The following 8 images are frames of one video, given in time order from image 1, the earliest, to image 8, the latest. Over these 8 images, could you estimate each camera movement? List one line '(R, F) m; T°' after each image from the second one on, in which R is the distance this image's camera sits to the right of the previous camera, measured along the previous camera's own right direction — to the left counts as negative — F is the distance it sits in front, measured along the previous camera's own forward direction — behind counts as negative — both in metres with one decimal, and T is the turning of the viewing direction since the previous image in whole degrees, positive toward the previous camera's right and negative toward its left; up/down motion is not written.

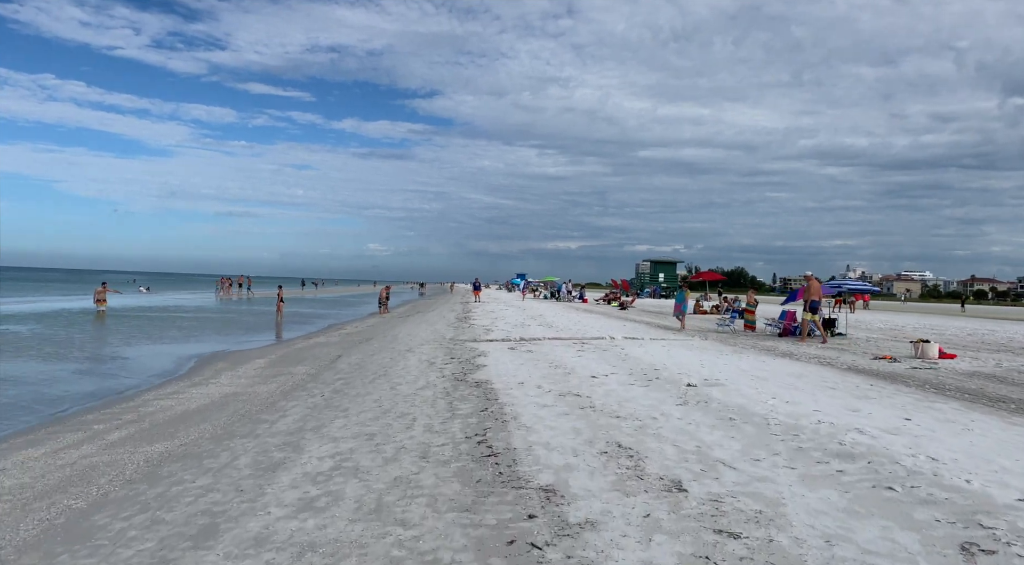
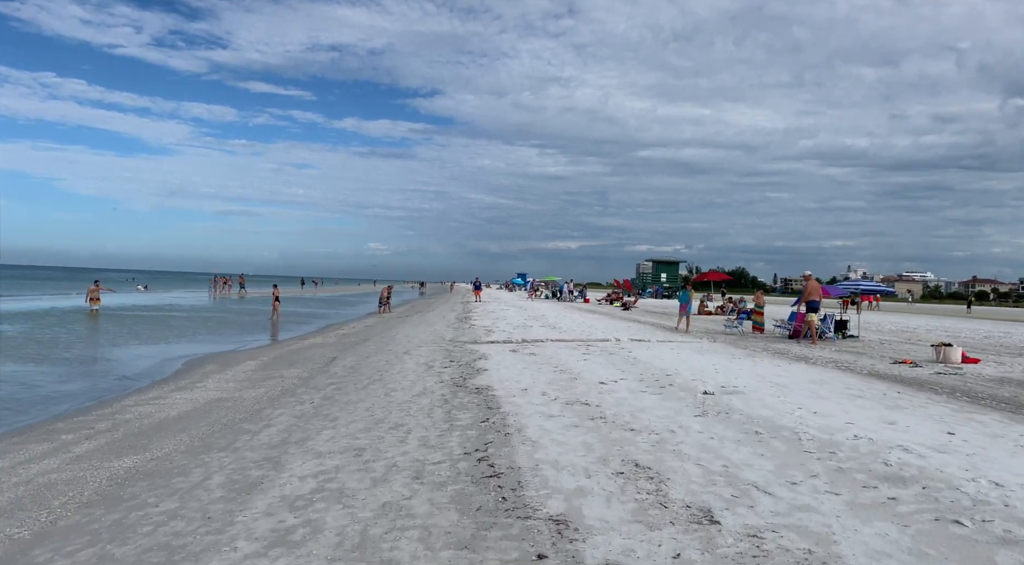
(0.0, +0.6) m; 0°
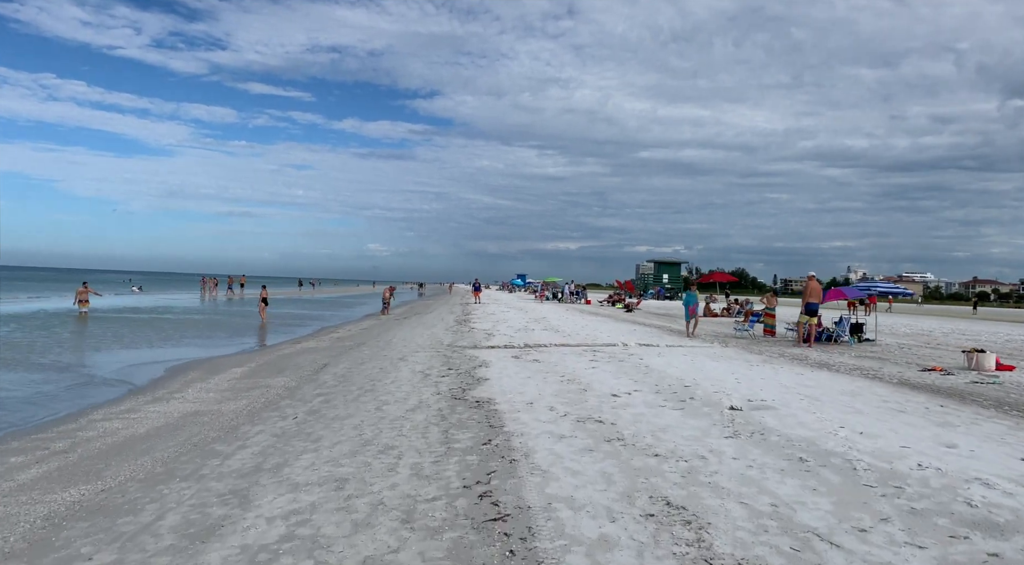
(-0.1, +0.8) m; 0°
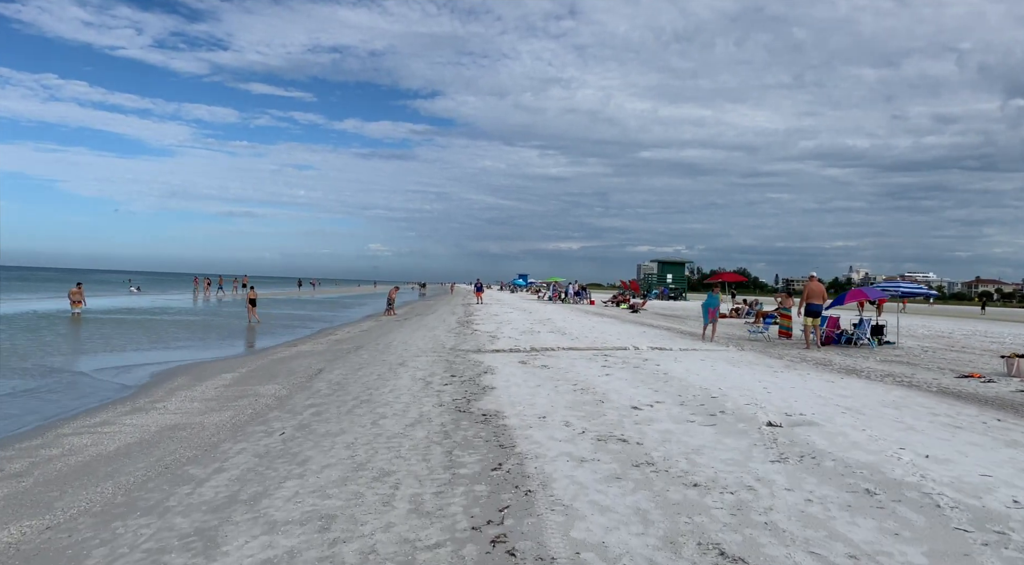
(-0.1, +0.8) m; 0°
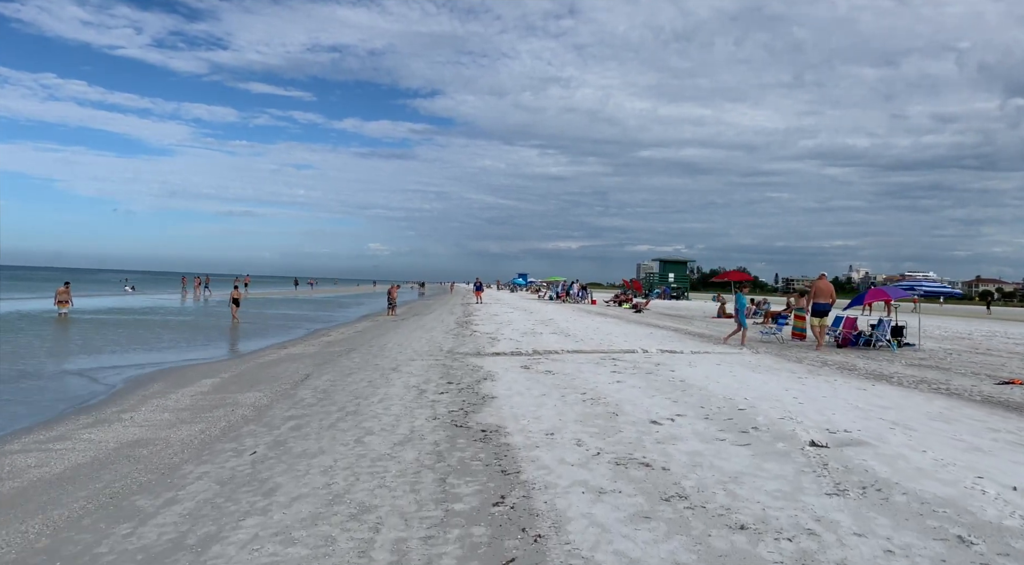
(0.0, +0.9) m; 0°
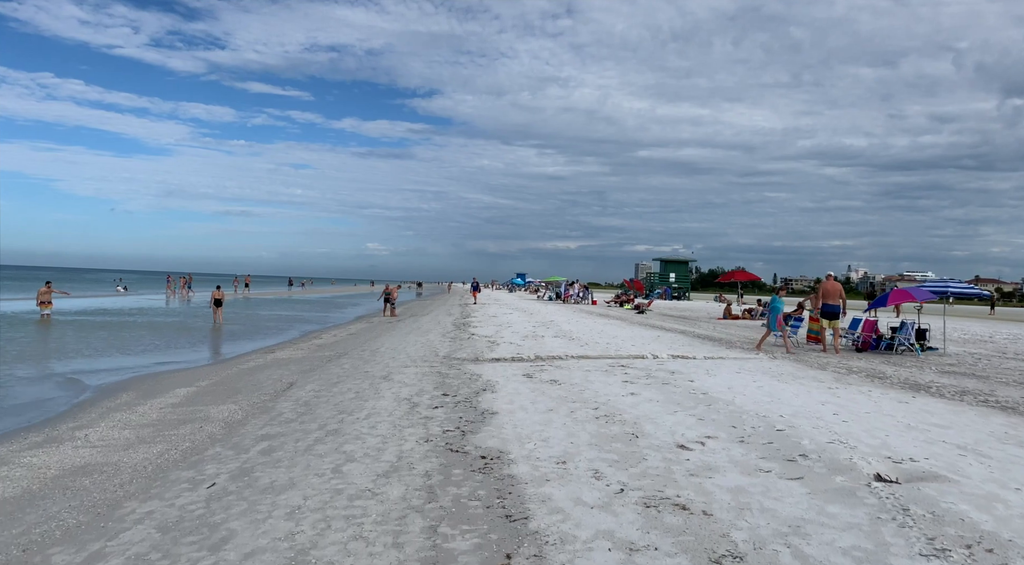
(-0.1, +1.0) m; 0°
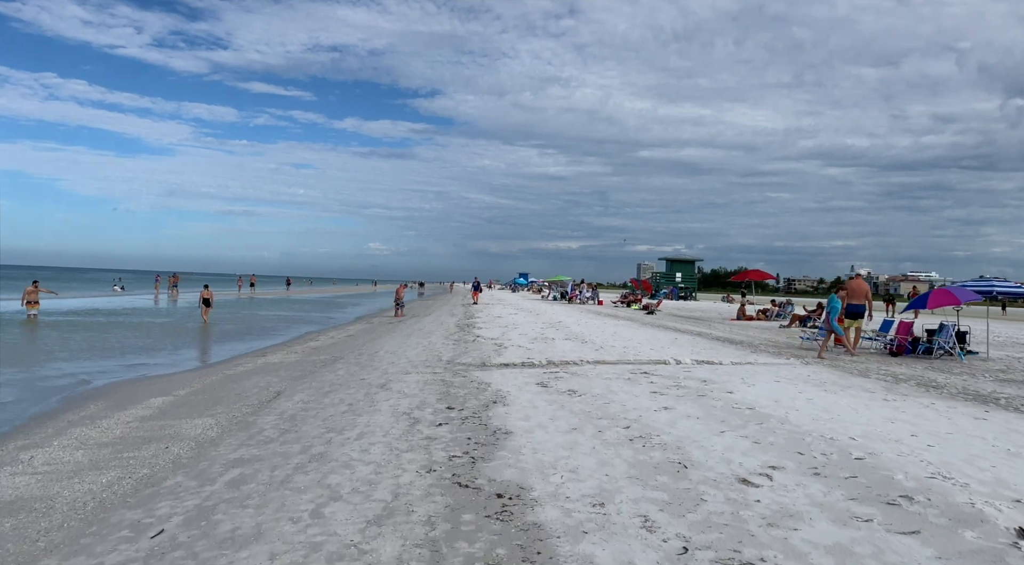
(-0.2, +1.2) m; 0°
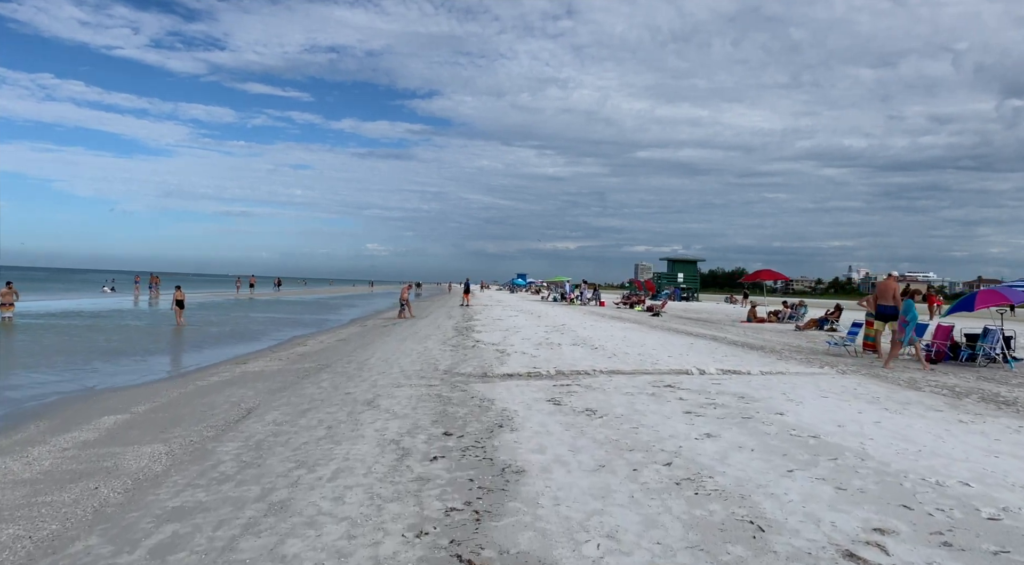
(-0.1, +1.3) m; 0°
